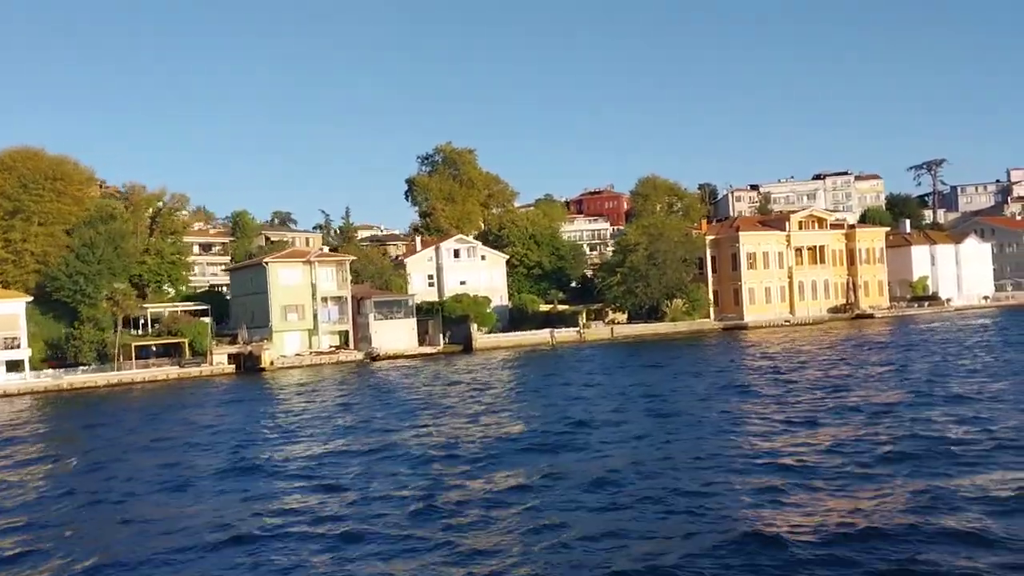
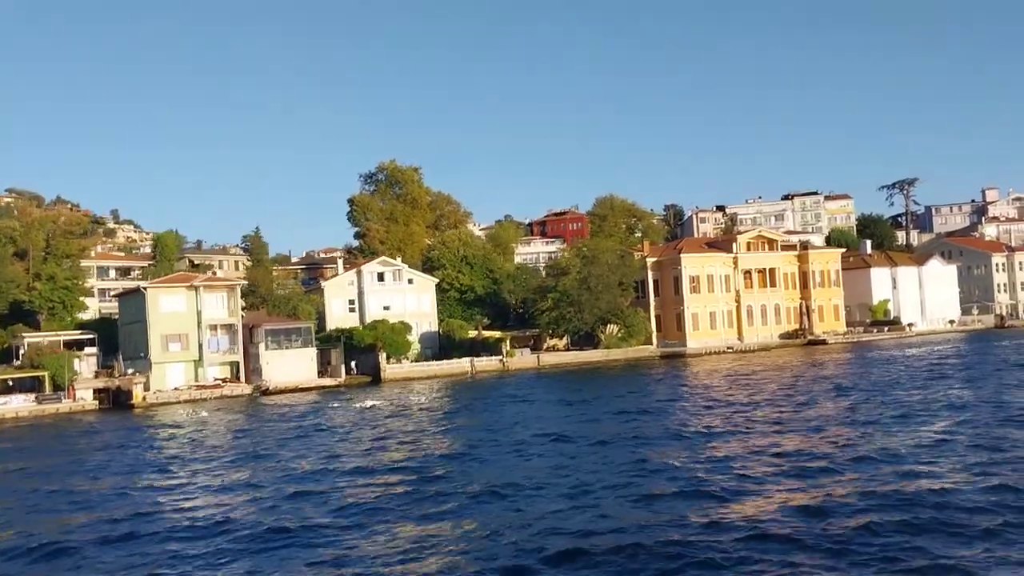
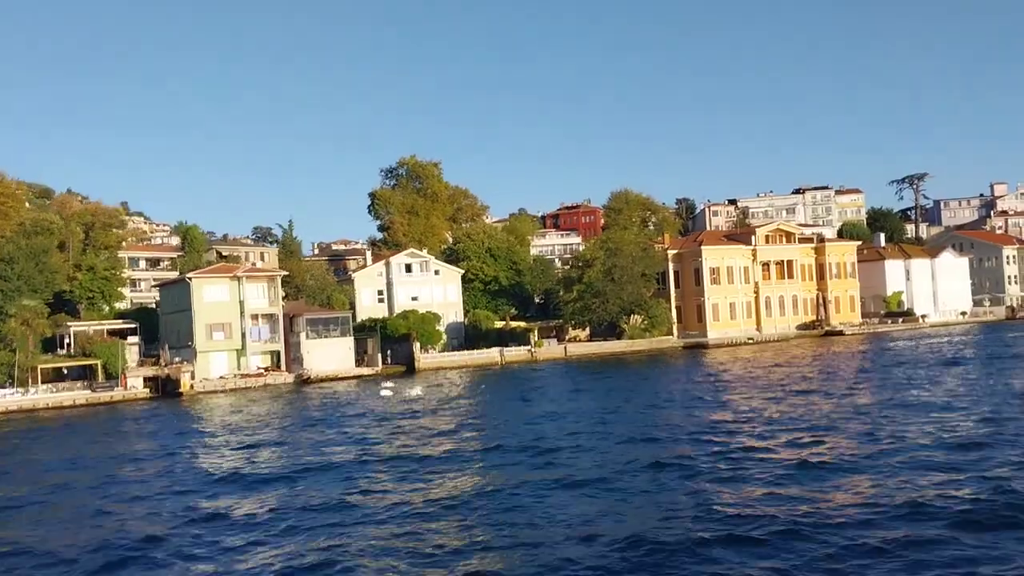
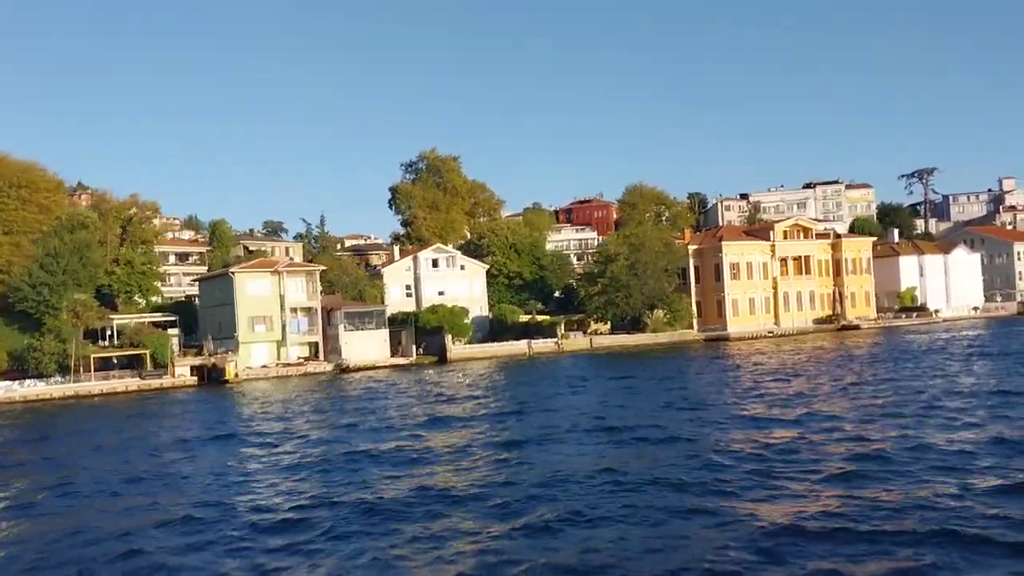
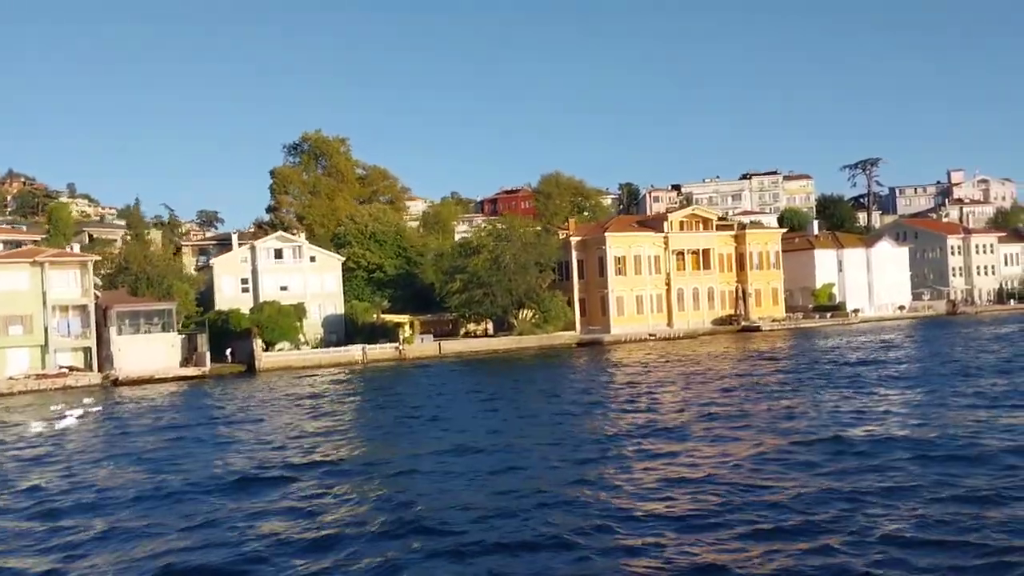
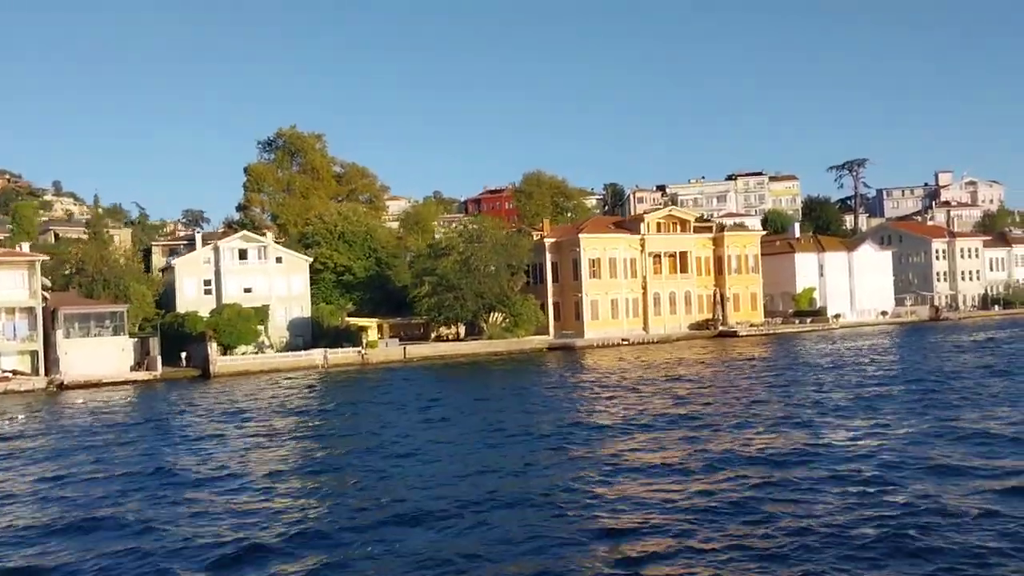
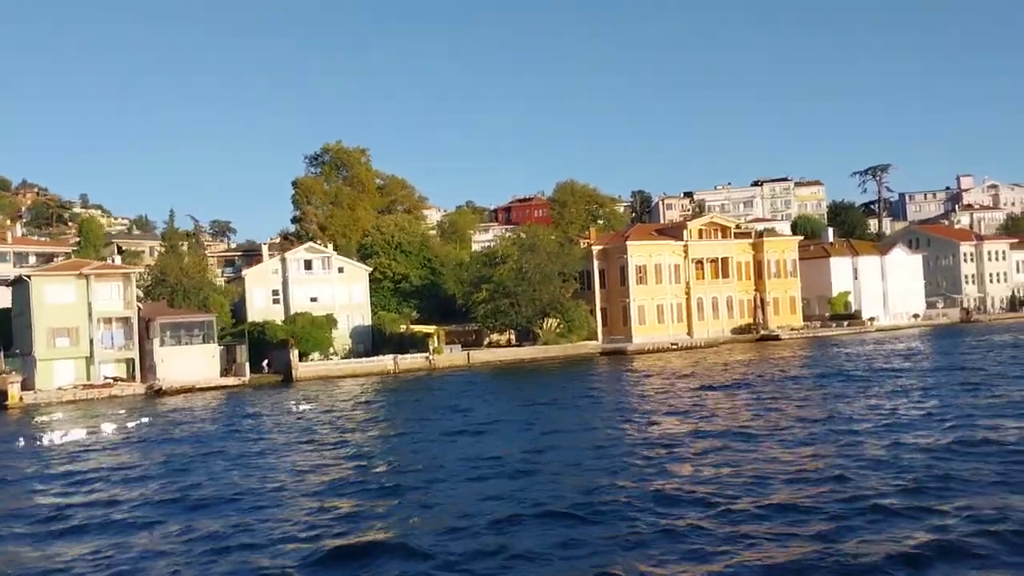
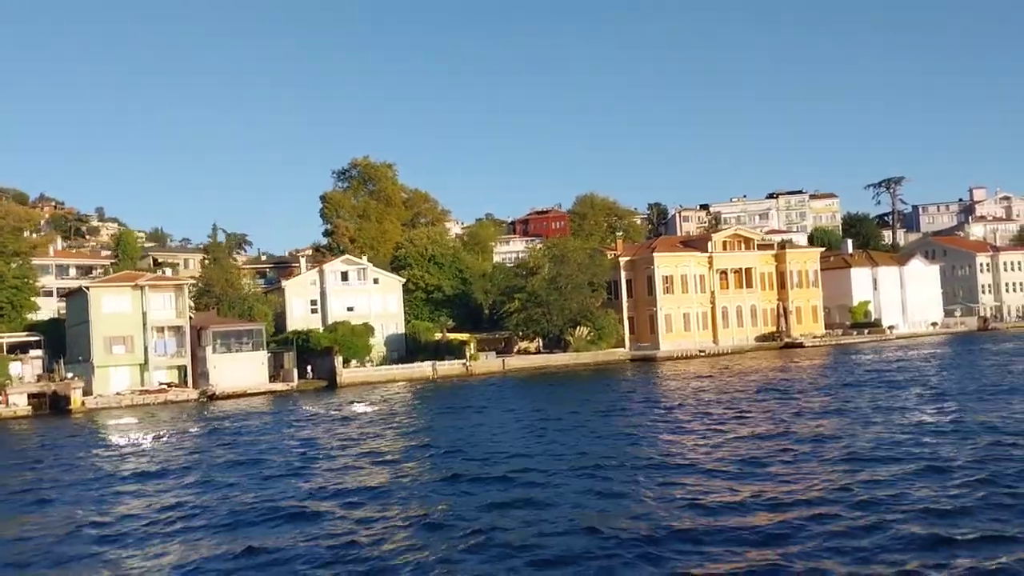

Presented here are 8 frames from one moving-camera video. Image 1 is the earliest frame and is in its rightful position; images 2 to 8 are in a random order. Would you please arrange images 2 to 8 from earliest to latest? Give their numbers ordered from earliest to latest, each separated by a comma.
4, 3, 2, 8, 7, 5, 6
